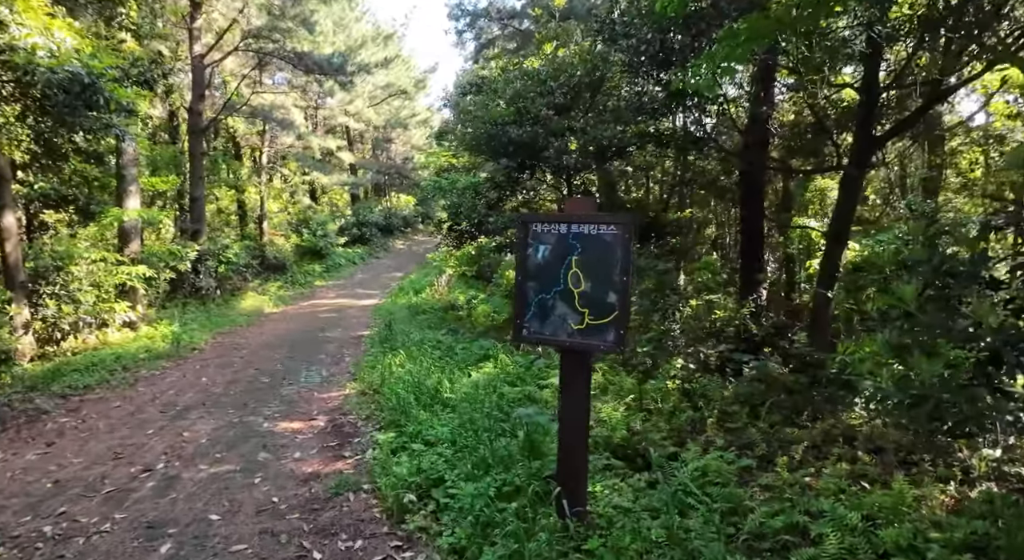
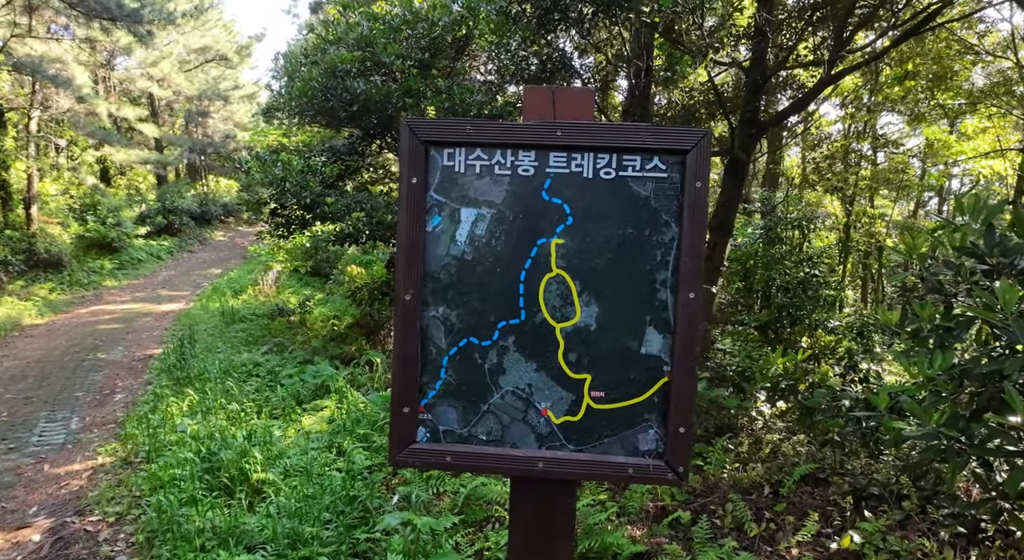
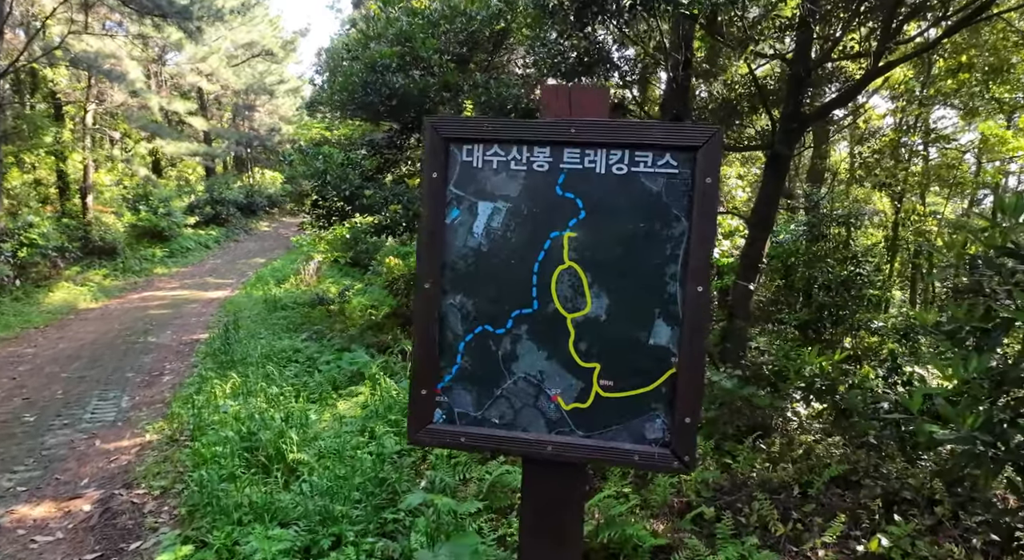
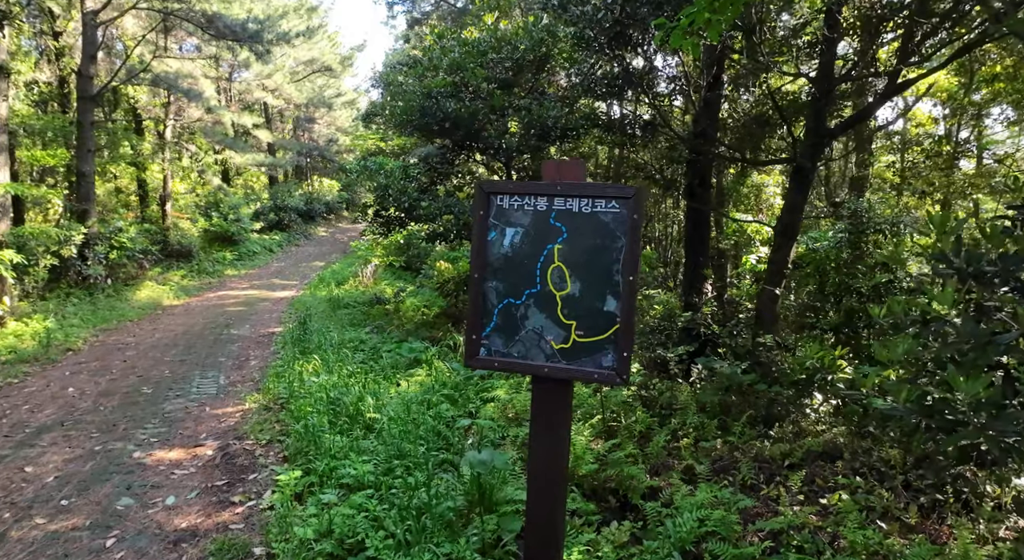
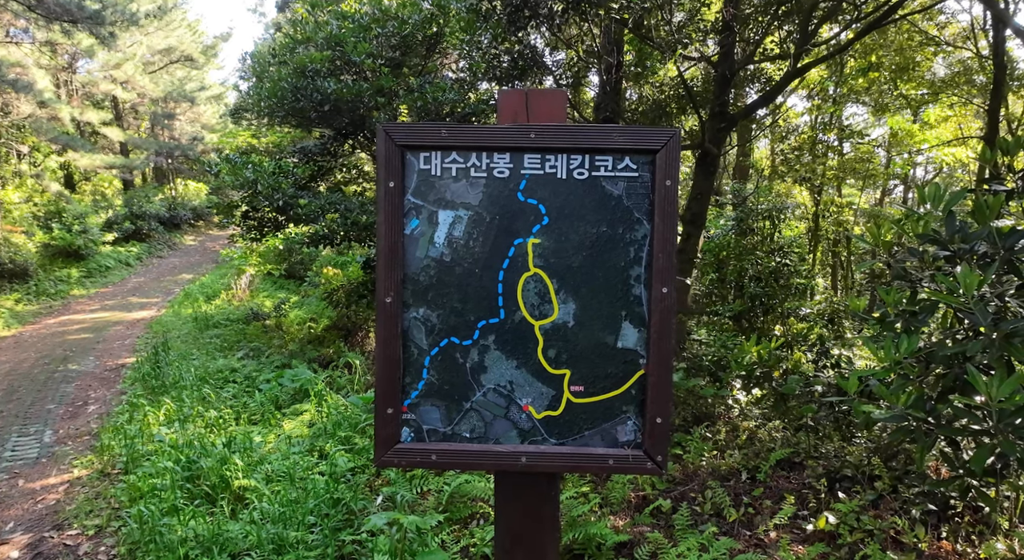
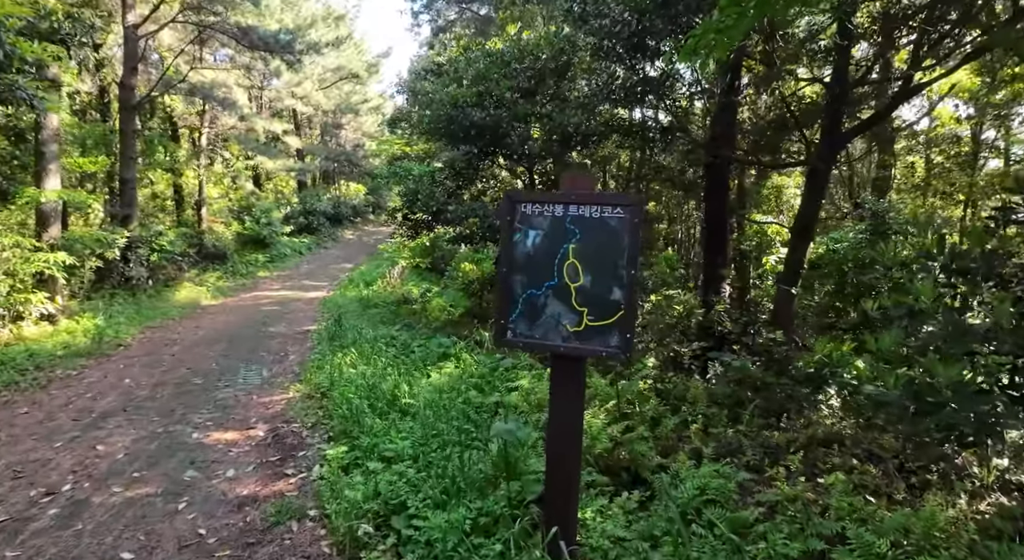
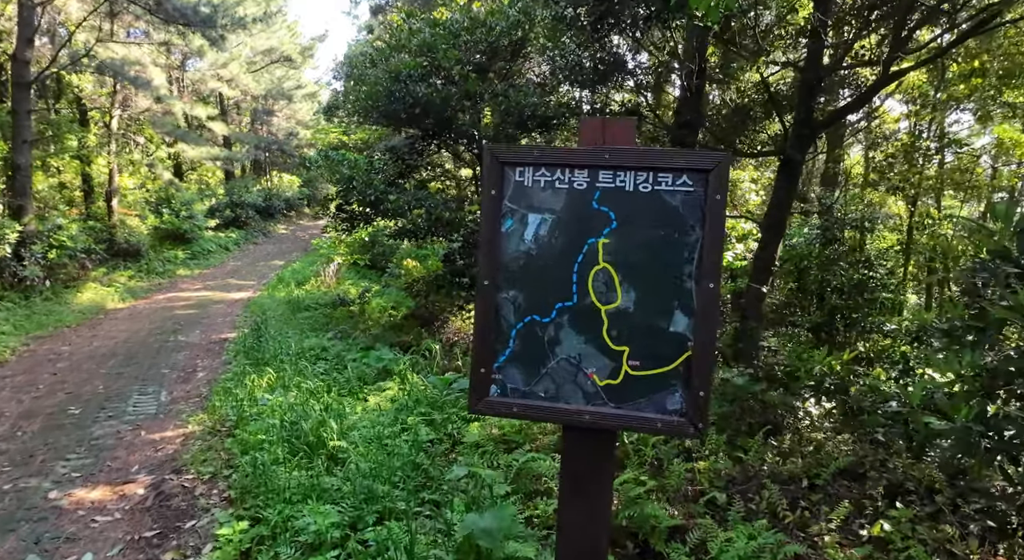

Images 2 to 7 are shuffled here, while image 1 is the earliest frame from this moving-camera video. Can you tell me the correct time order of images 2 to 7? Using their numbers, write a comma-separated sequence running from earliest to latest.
6, 4, 7, 3, 2, 5
